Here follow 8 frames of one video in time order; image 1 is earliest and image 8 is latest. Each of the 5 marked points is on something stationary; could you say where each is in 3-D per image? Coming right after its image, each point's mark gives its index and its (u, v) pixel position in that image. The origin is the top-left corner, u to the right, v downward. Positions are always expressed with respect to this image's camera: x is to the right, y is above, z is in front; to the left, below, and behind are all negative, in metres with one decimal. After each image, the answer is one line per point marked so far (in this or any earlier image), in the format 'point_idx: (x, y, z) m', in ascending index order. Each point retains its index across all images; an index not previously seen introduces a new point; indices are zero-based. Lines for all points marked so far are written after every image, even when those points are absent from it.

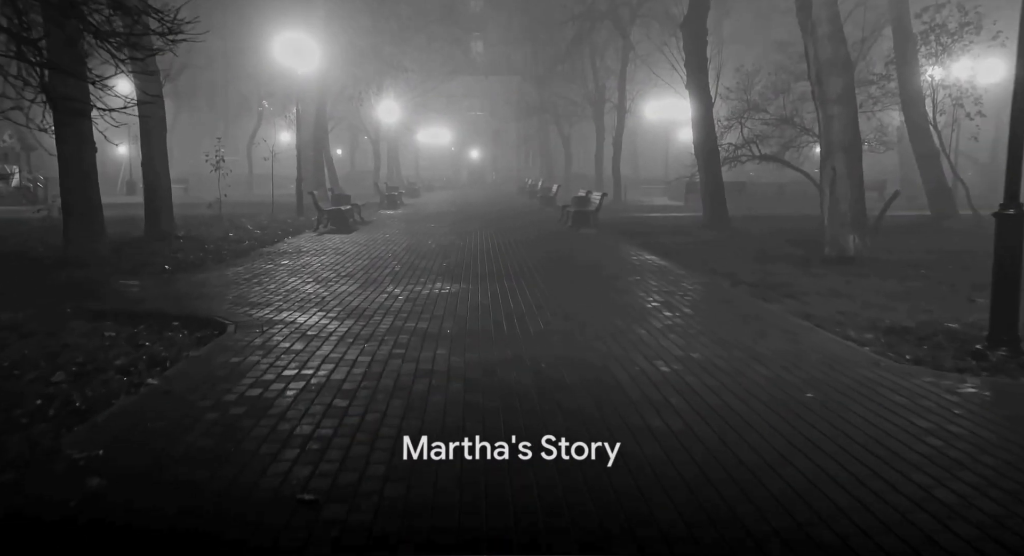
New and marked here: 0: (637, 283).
0: (+1.8, -0.1, +11.8) m
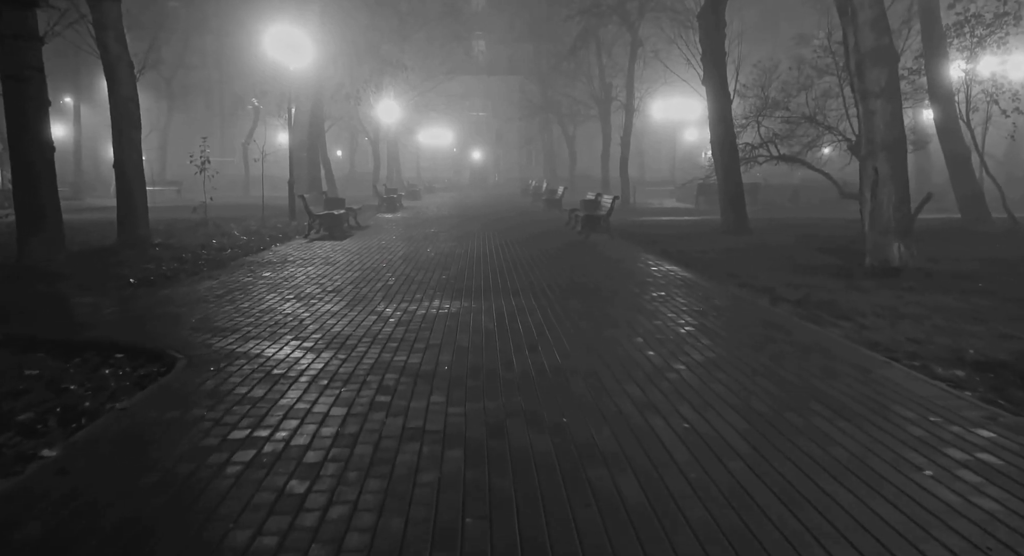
0: (+1.9, -0.3, +10.4) m
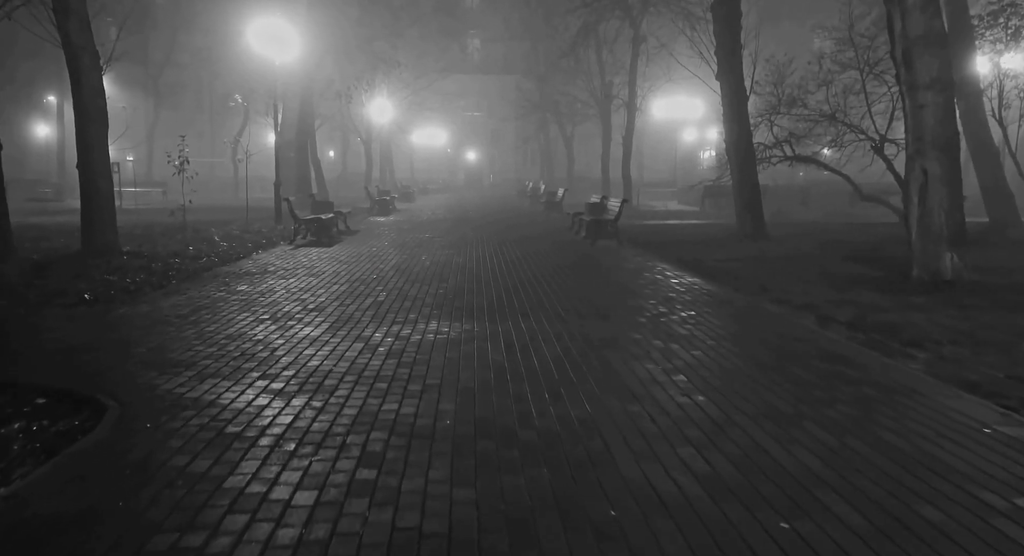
0: (+2.0, -0.5, +9.0) m
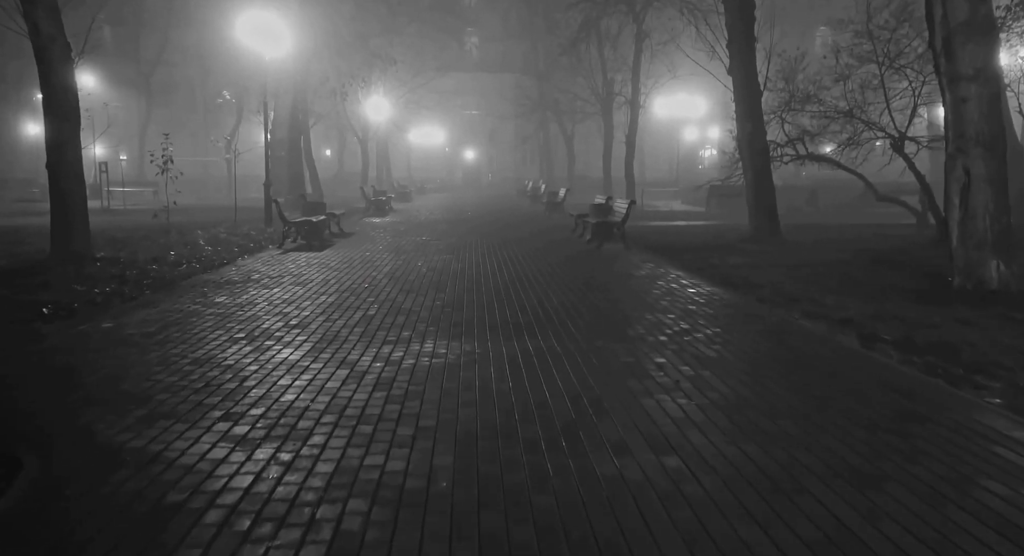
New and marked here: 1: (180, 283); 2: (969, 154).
0: (+2.1, -0.6, +8.0) m
1: (-4.8, -0.1, +11.9) m
2: (+5.7, +1.5, +10.3) m
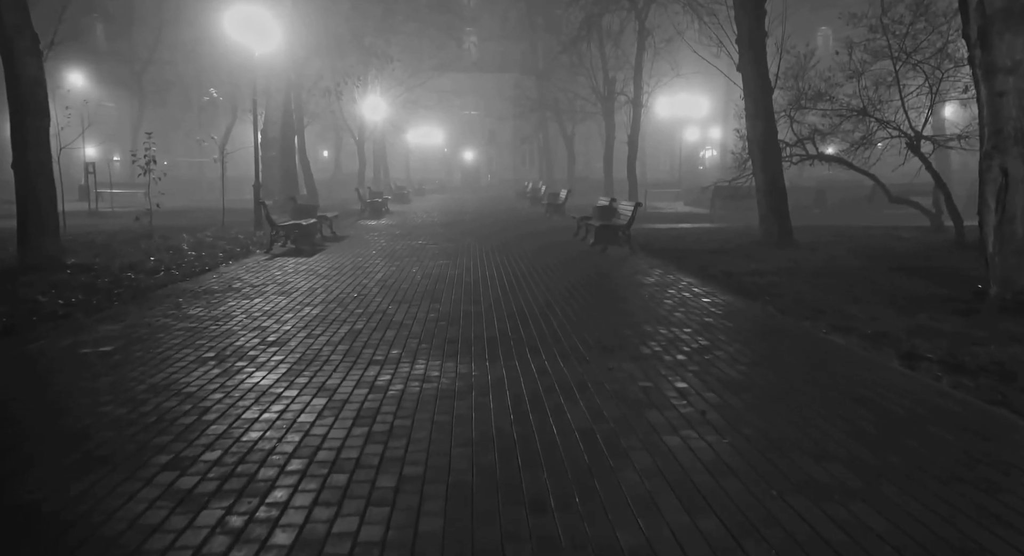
0: (+2.1, -0.7, +7.2) m
1: (-4.8, -0.2, +11.1) m
2: (+5.7, +1.4, +9.5) m
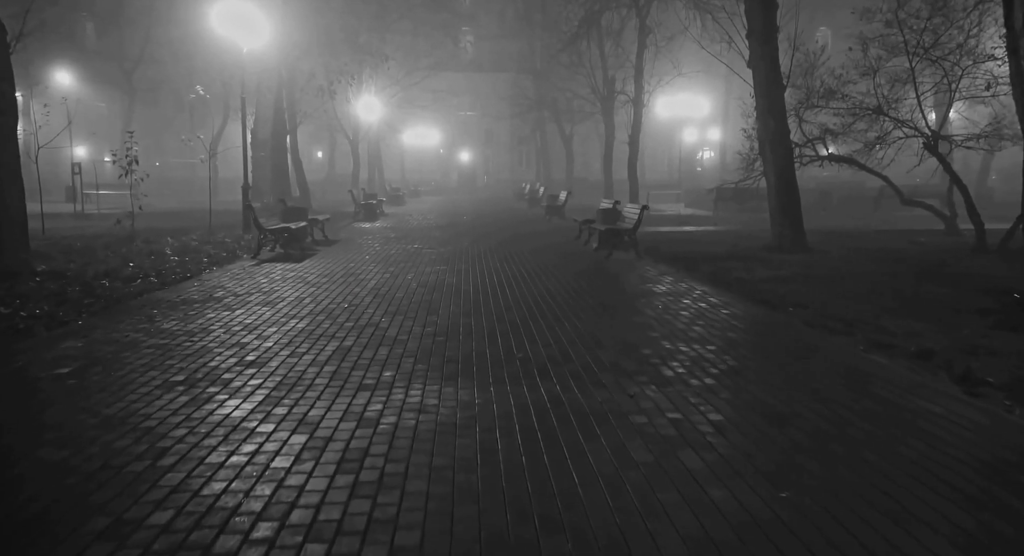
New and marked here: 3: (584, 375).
0: (+2.1, -0.8, +6.4) m
1: (-4.7, -0.3, +10.2) m
2: (+5.7, +1.3, +8.7) m
3: (+0.6, -0.8, +6.7) m
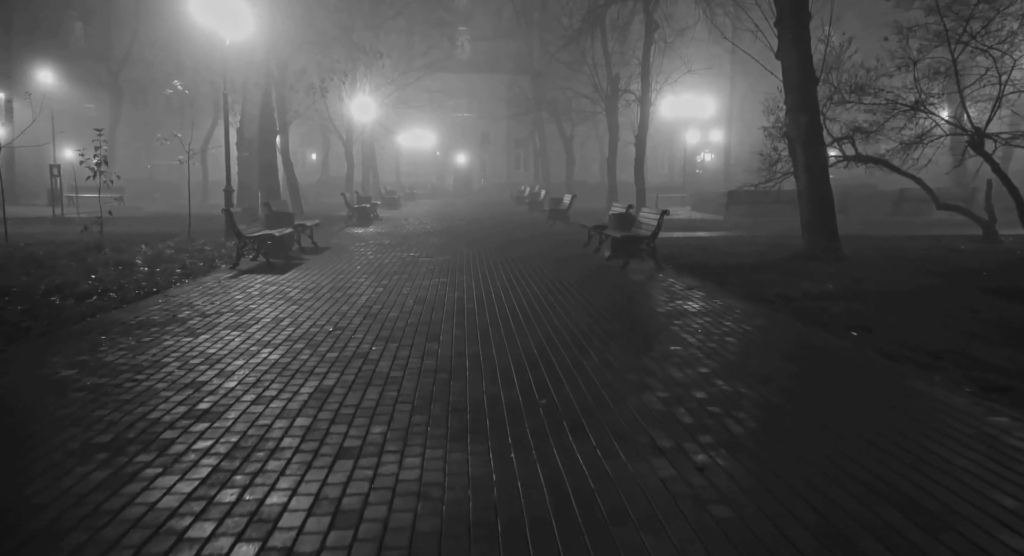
0: (+2.3, -1.0, +4.9) m
1: (-4.6, -0.5, +8.7) m
2: (+5.9, +1.1, +7.2) m
3: (+0.7, -1.0, +5.2) m
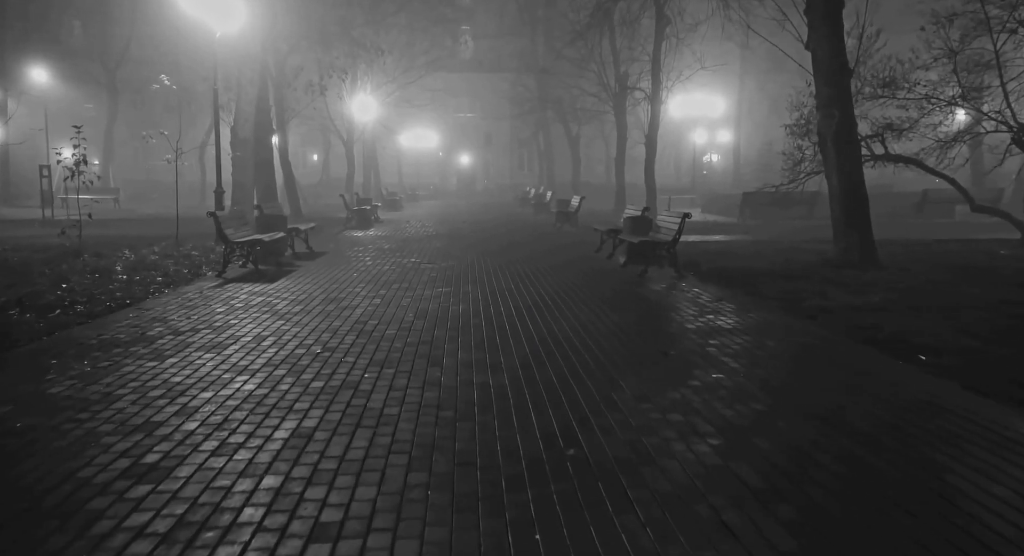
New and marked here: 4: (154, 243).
0: (+2.4, -1.1, +3.8) m
1: (-4.5, -0.6, +7.6) m
2: (+6.0, +1.0, +6.1) m
3: (+0.8, -1.1, +4.1) m
4: (-7.4, +0.7, +17.1) m
